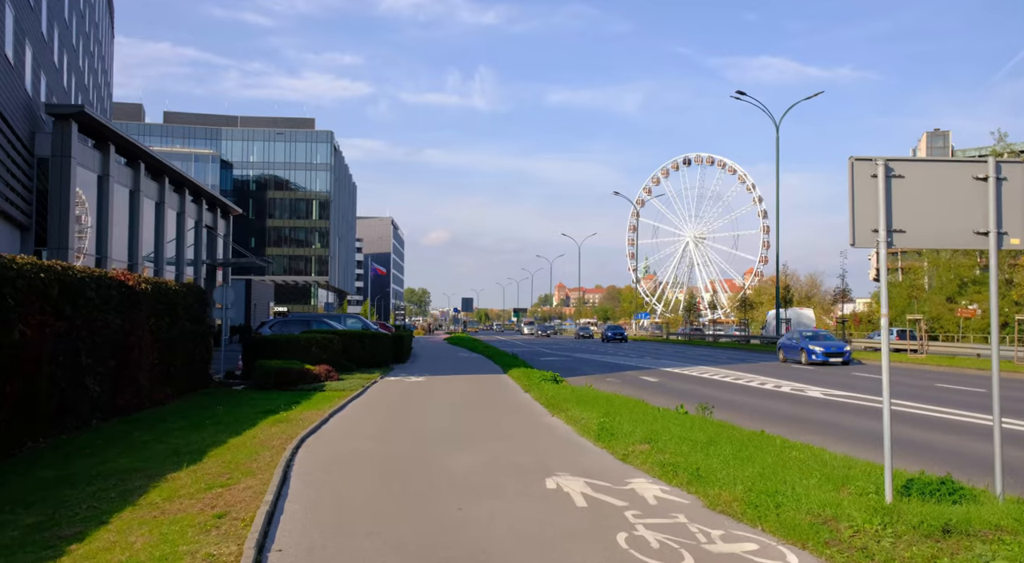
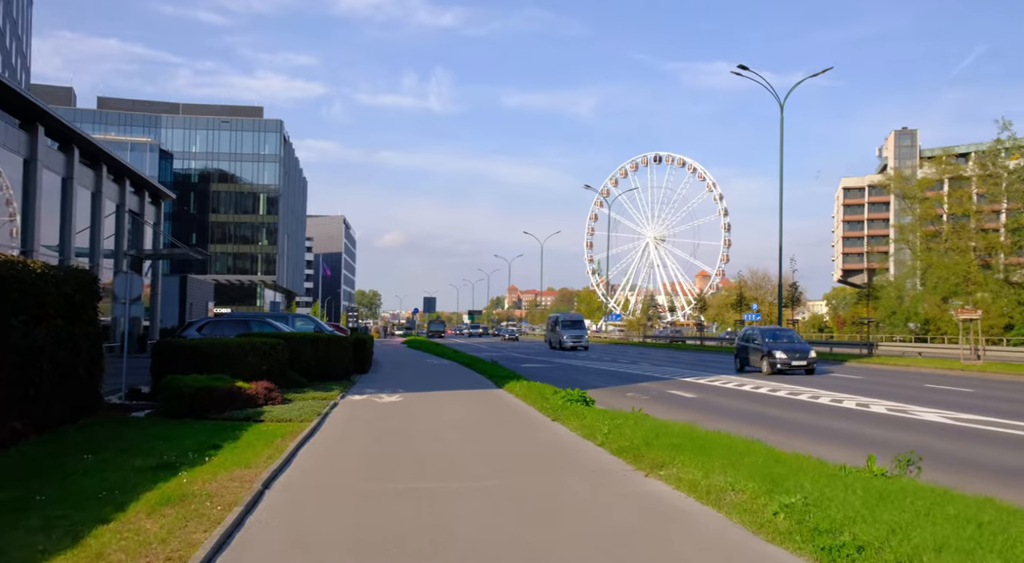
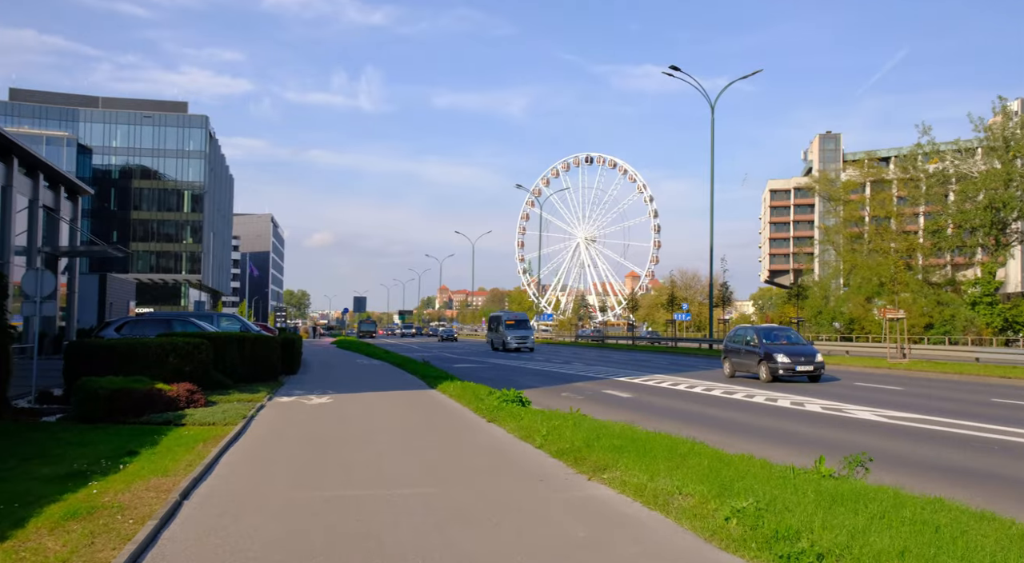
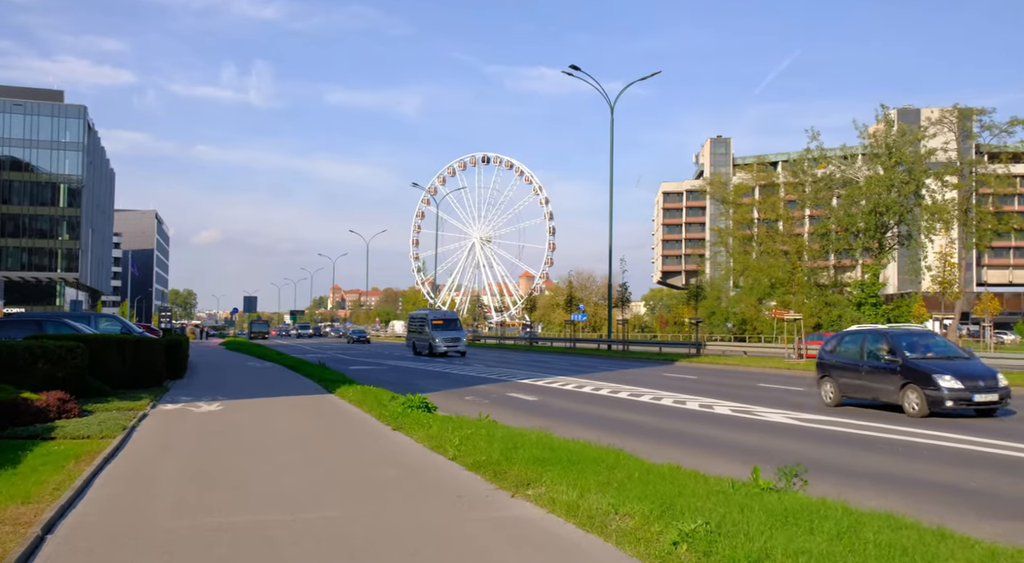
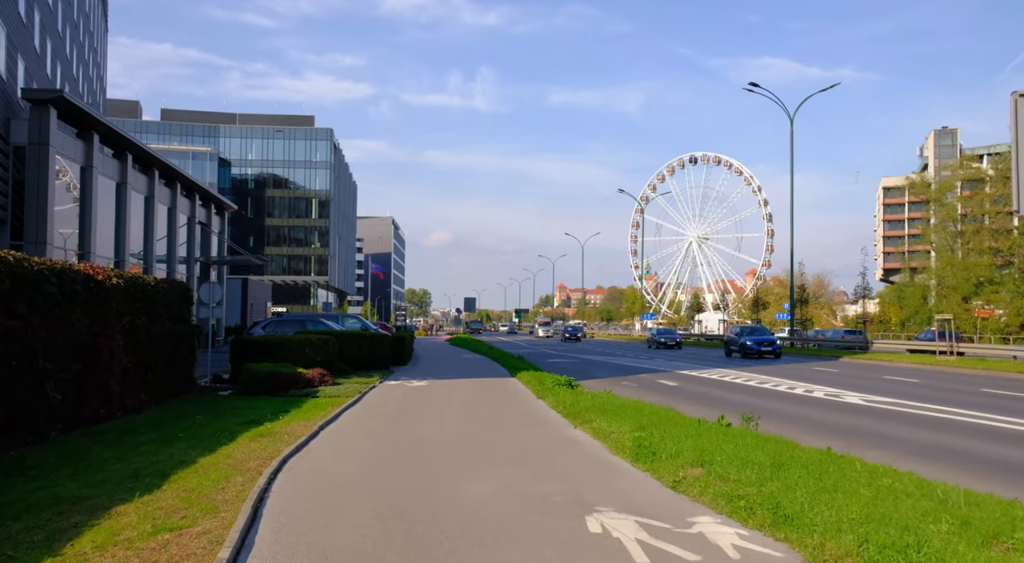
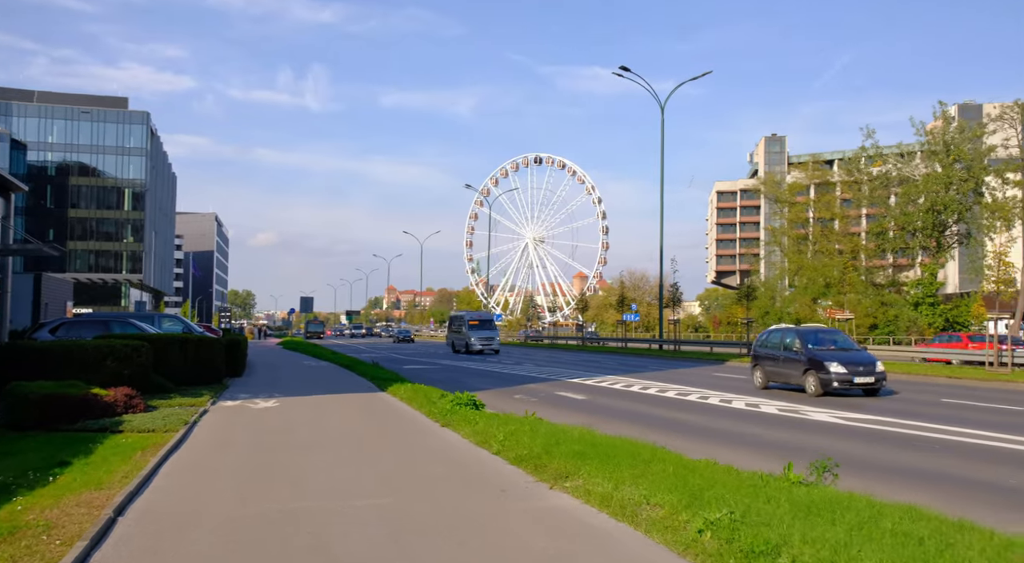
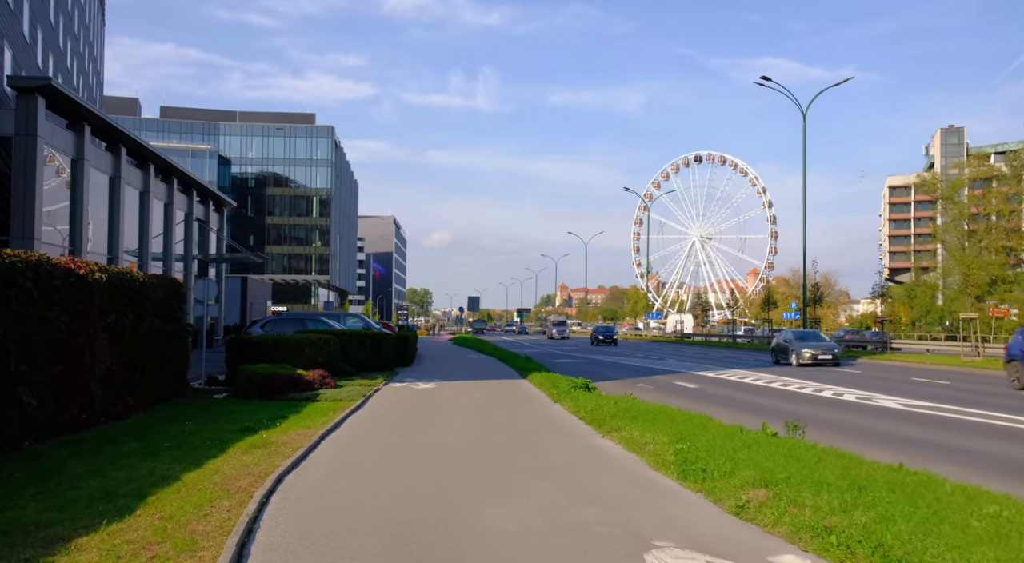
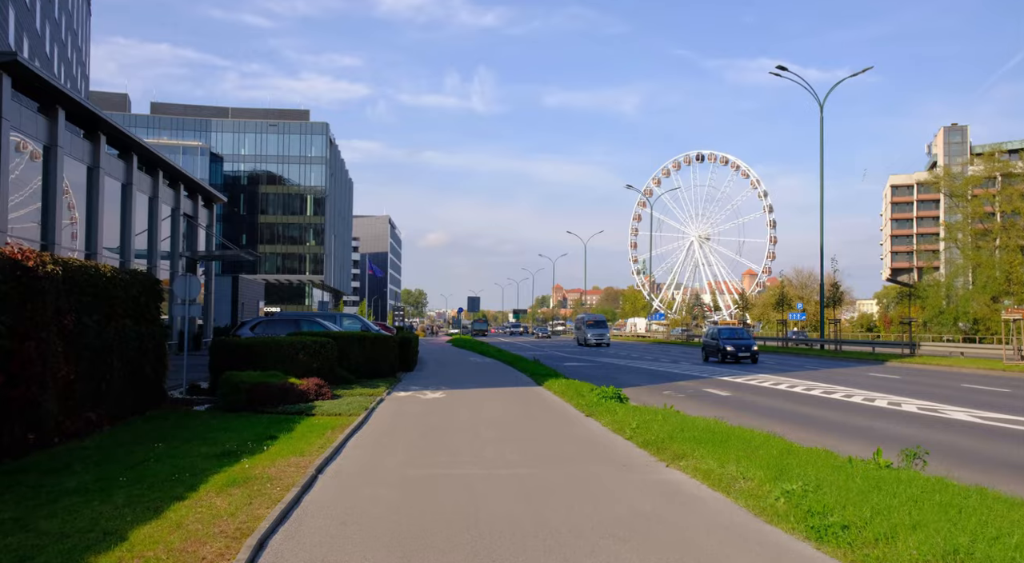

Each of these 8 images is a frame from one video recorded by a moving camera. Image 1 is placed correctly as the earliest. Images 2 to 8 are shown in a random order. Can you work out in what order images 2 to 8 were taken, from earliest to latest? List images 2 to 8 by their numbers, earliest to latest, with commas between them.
5, 7, 8, 2, 3, 6, 4
